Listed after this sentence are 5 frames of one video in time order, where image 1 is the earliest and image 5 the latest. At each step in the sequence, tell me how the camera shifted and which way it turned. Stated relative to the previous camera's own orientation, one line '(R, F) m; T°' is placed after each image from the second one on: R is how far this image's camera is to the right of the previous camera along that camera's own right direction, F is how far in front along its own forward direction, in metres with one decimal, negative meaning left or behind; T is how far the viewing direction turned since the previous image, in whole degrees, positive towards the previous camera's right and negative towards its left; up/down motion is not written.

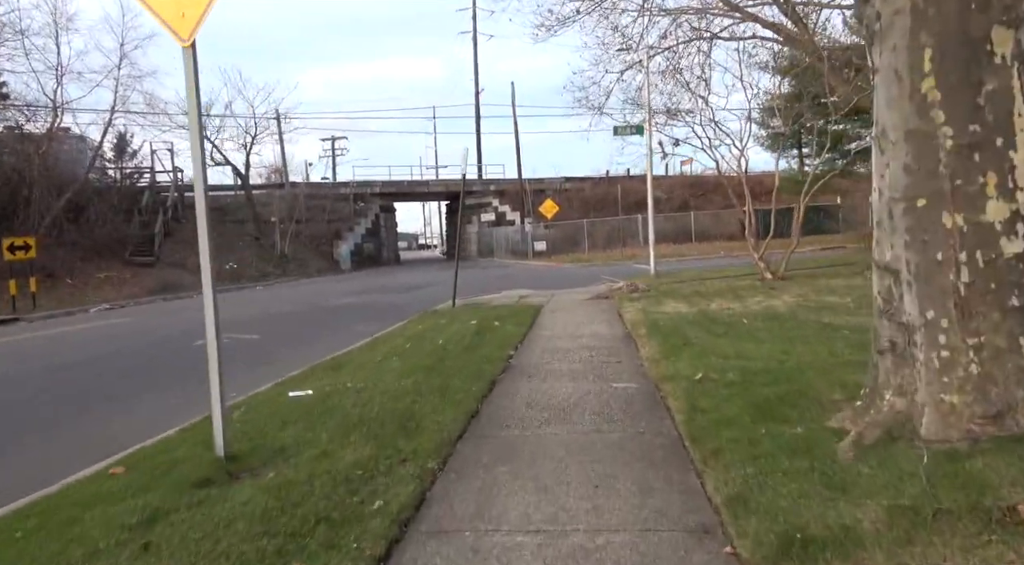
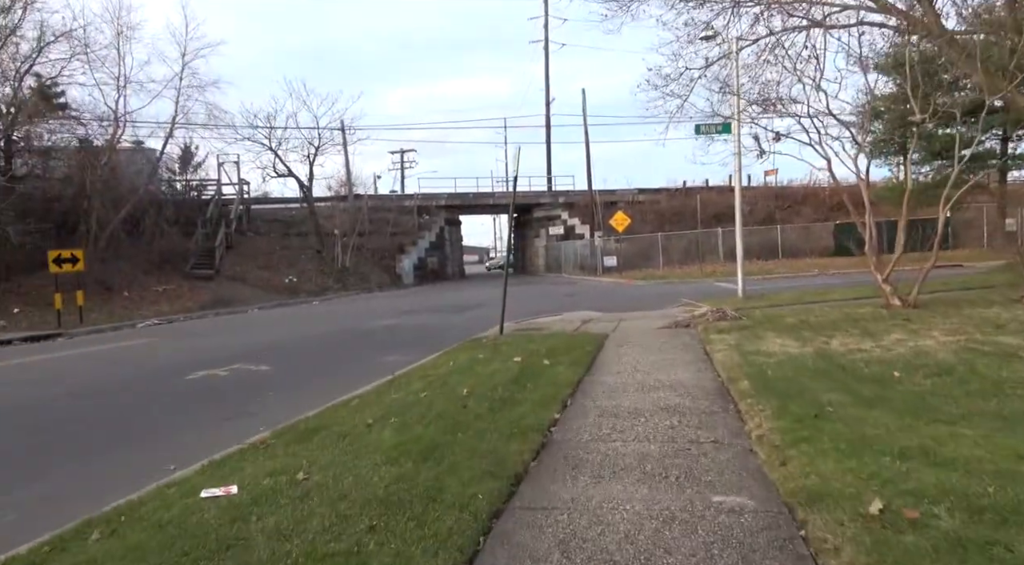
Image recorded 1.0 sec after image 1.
(+0.2, +2.7) m; -5°
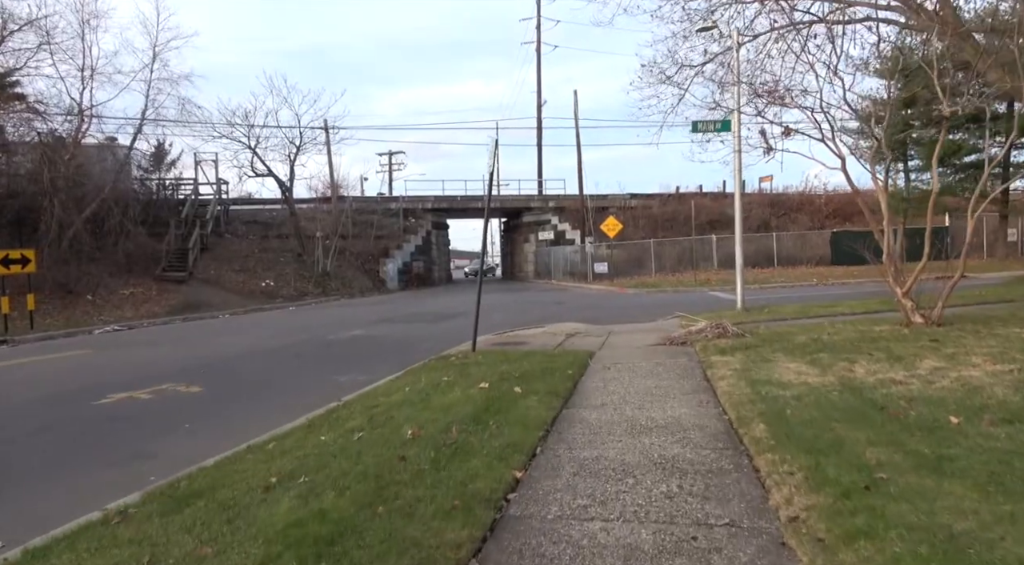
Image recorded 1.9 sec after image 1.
(+0.3, +1.5) m; +1°
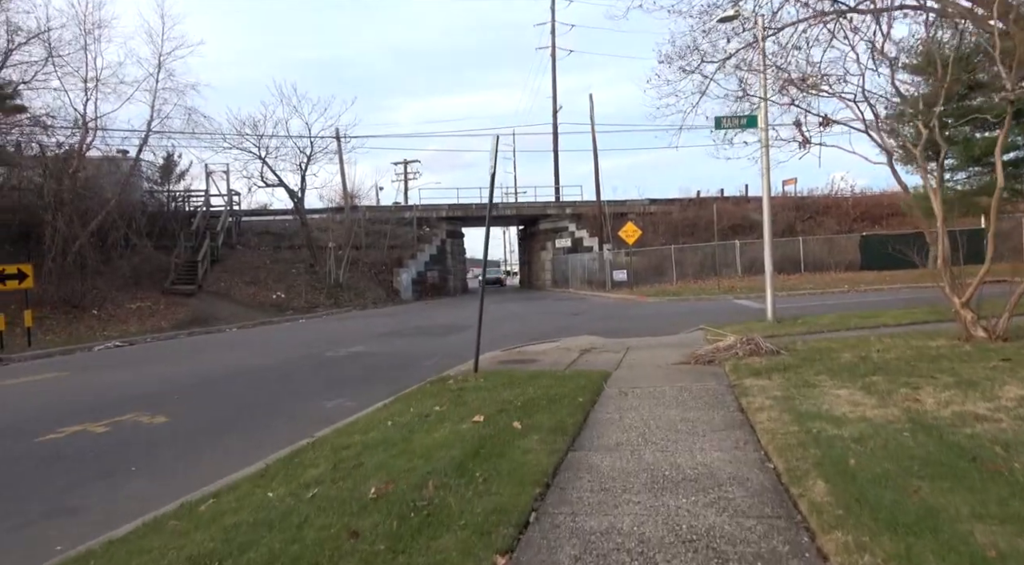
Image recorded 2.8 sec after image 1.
(+0.2, +1.2) m; -2°
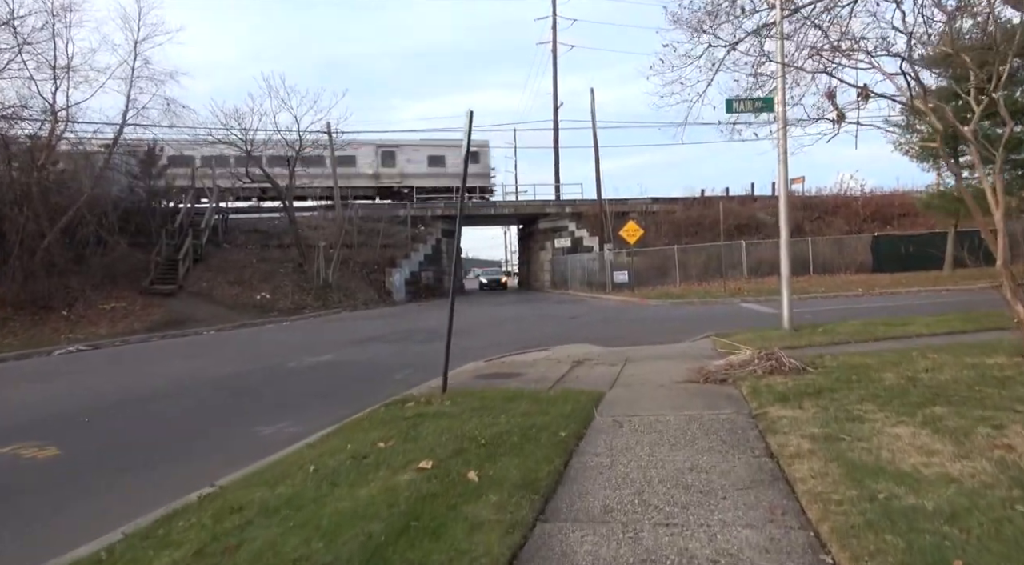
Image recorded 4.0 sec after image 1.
(+0.3, +1.7) m; 0°
